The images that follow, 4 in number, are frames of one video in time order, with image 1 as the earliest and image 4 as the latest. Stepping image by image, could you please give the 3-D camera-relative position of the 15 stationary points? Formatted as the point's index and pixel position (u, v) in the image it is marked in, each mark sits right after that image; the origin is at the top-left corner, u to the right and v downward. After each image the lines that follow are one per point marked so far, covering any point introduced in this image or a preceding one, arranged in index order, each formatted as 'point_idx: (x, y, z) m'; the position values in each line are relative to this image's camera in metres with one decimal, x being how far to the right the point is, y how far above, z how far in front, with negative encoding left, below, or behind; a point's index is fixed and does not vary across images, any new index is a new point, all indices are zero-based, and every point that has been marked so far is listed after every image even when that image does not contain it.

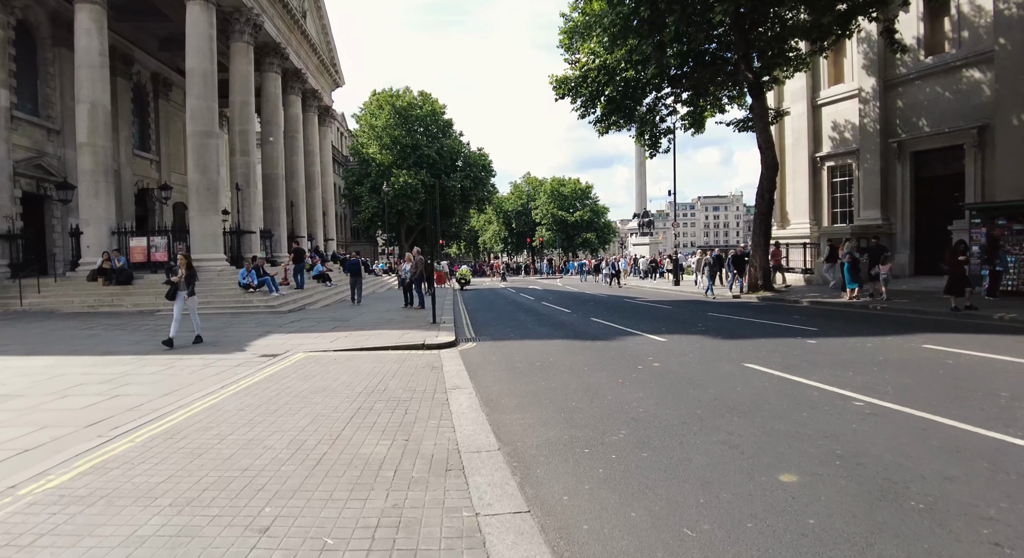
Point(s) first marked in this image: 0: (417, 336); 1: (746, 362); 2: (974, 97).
0: (-1.8, -1.1, +11.0) m
1: (+3.3, -1.1, +8.0) m
2: (+15.8, +6.2, +19.5) m
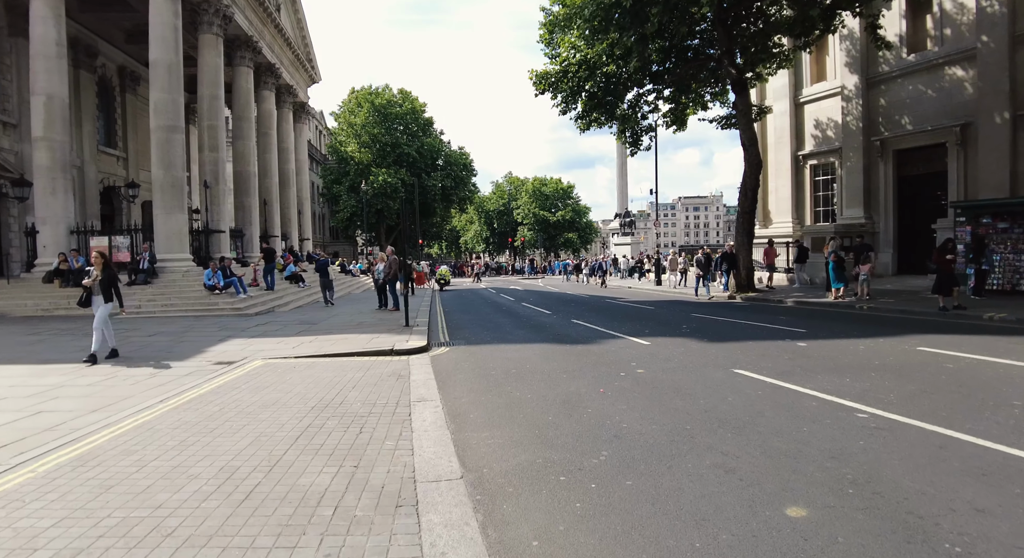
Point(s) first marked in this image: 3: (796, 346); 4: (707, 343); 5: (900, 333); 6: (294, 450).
0: (-2.3, -1.1, +10.3) m
1: (+2.9, -1.1, +7.5) m
2: (+15.0, +6.2, +19.3) m
3: (+4.5, -1.1, +9.1) m
4: (+3.3, -1.1, +9.6) m
5: (+7.0, -1.0, +10.3) m
6: (-1.8, -1.4, +4.7) m
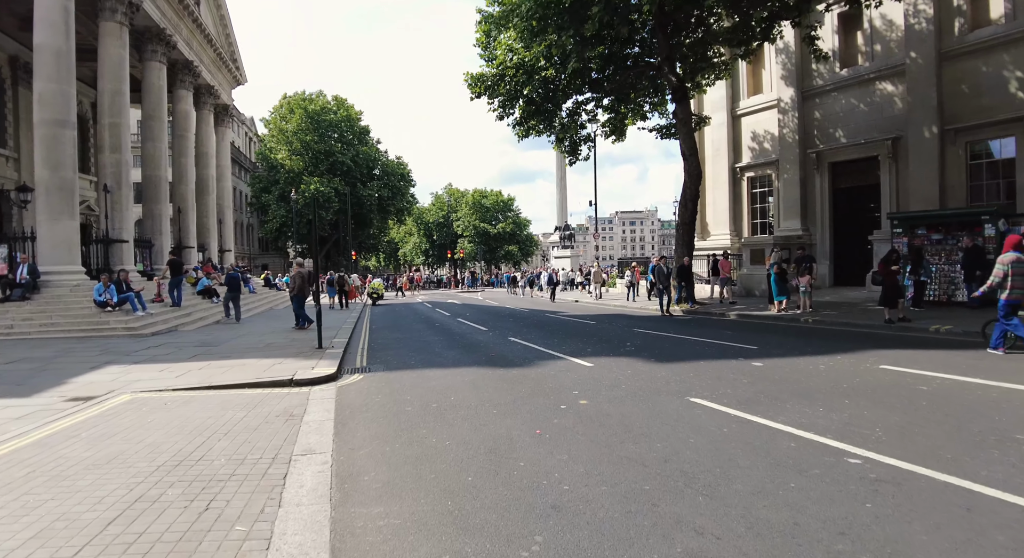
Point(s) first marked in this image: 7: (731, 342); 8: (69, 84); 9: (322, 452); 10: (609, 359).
0: (-3.4, -1.4, +8.8) m
1: (+2.0, -1.3, +6.5) m
2: (+12.9, +5.8, +19.6) m
3: (+3.5, -1.3, +8.3) m
4: (+2.2, -1.3, +8.6) m
5: (+5.8, -1.2, +9.7) m
6: (-2.4, -1.5, +3.2) m
7: (+4.1, -1.2, +10.7) m
8: (-14.5, +6.4, +18.6) m
9: (-1.6, -1.5, +4.8) m
10: (+1.5, -1.3, +8.9) m
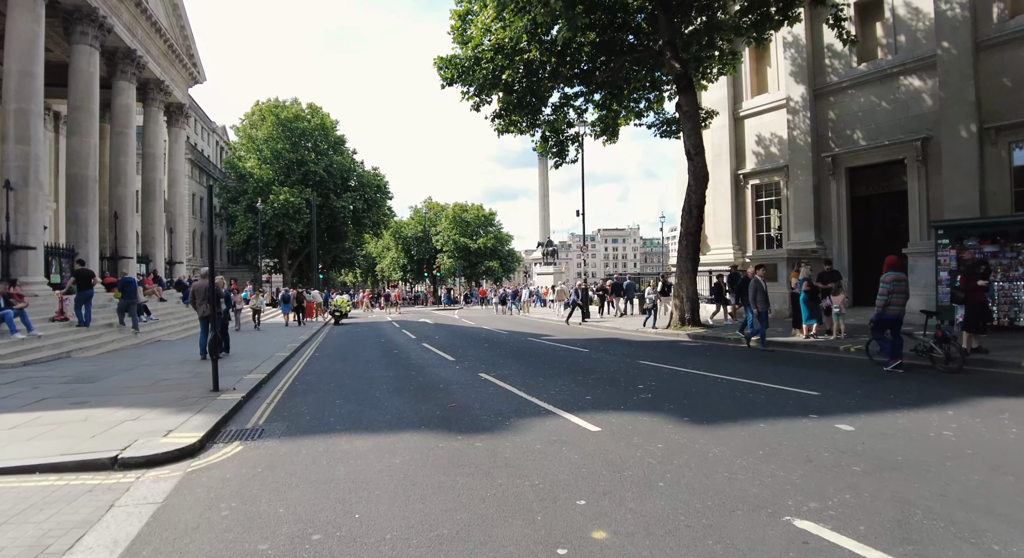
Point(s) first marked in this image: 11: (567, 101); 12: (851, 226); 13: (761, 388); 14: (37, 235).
0: (-3.8, -1.5, +5.8) m
1: (+1.7, -1.4, +3.7) m
2: (+12.2, +5.2, +17.4) m
3: (+3.1, -1.5, +5.5) m
4: (+1.8, -1.4, +5.8) m
5: (+5.4, -1.4, +7.1) m
6: (-2.5, -1.5, +0.3) m
7: (+3.7, -1.5, +8.0) m
8: (-15.1, +6.0, +15.5) m
9: (-1.8, -1.5, +1.9) m
10: (+1.2, -1.5, +6.1) m
11: (+1.8, +5.8, +18.6) m
12: (+11.3, +1.8, +19.1) m
13: (+3.2, -1.4, +7.4) m
14: (-15.9, +1.5, +19.2) m
